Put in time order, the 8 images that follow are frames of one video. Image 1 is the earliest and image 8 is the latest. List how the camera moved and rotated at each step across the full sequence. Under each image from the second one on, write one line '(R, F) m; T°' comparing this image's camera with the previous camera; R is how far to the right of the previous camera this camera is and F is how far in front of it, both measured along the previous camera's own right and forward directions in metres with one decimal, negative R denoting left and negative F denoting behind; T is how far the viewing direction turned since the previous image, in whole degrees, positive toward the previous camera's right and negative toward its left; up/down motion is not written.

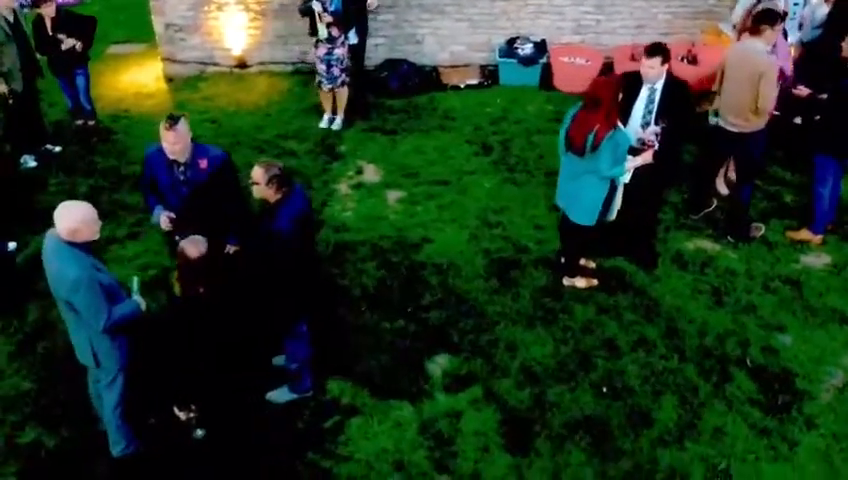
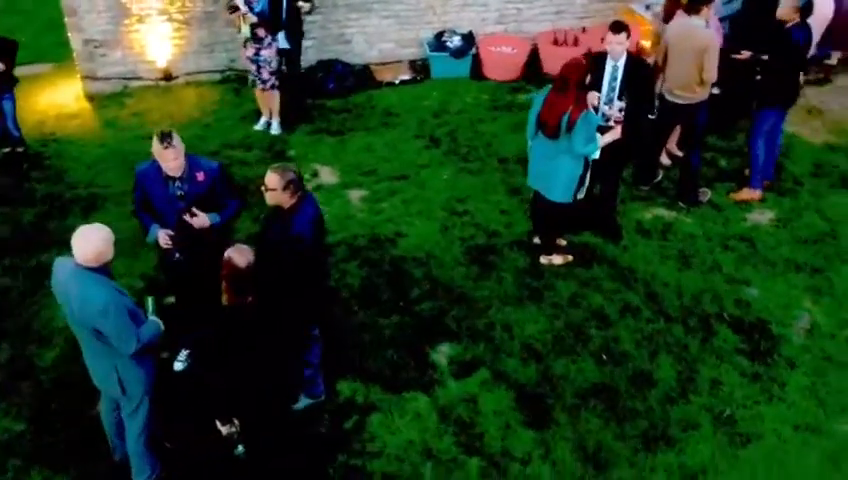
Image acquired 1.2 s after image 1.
(-0.7, 0.0) m; +8°
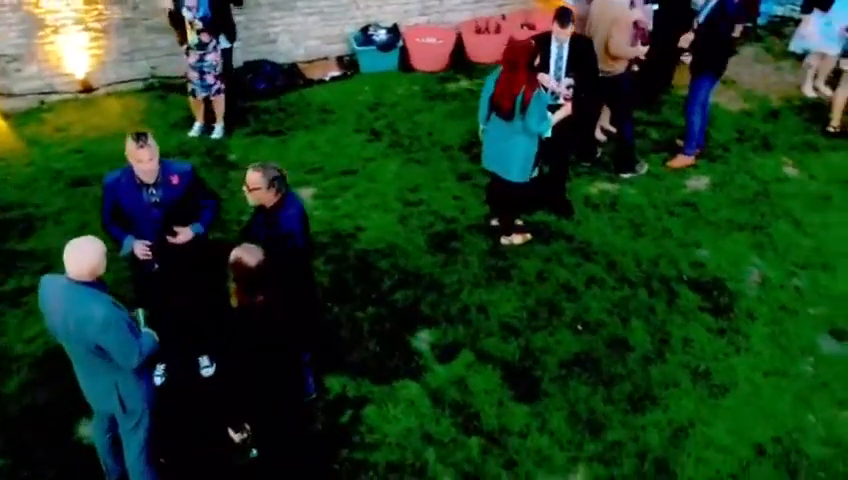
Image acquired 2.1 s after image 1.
(-0.5, 0.0) m; +7°
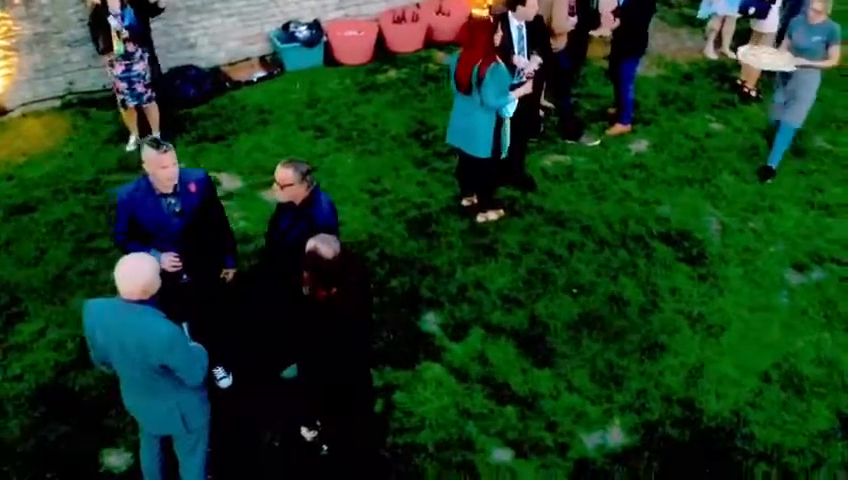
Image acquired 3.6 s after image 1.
(-0.9, 0.0) m; +10°
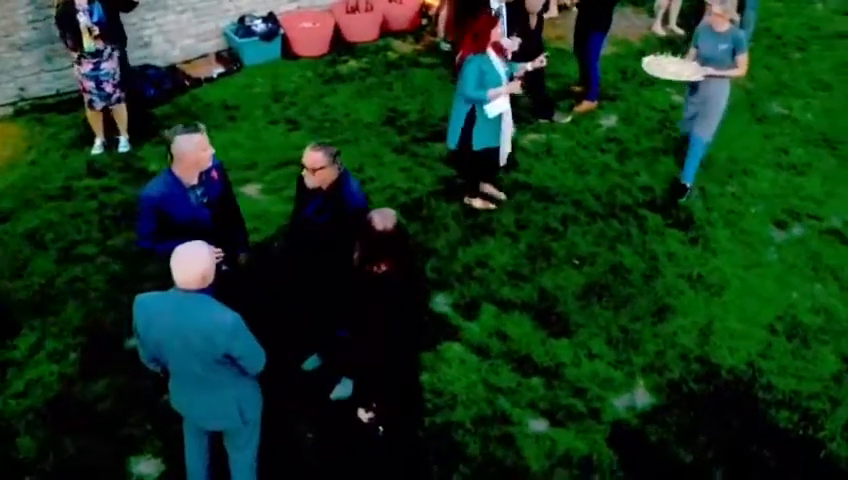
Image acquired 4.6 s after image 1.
(-0.6, 0.0) m; +6°
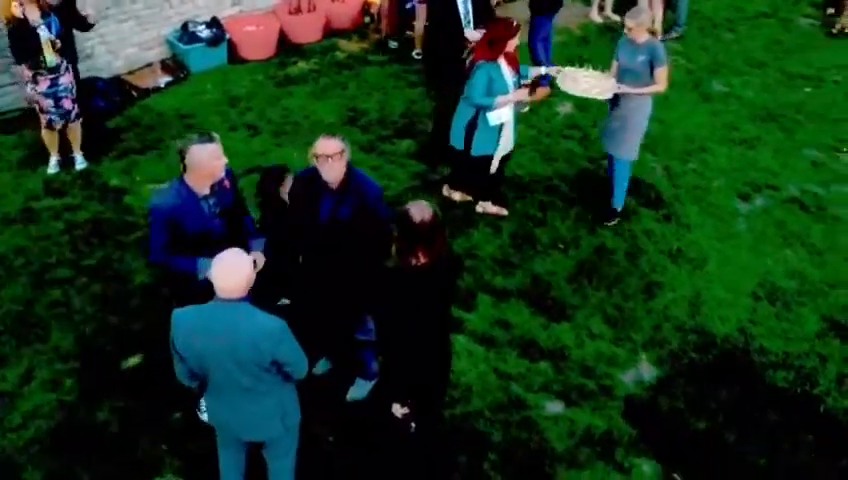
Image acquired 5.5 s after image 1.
(-0.6, 0.0) m; +6°
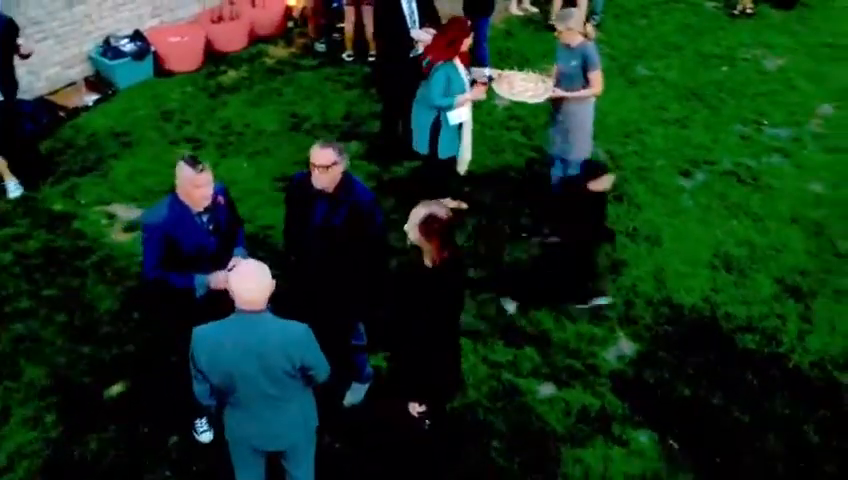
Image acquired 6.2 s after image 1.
(-0.5, 0.0) m; +7°
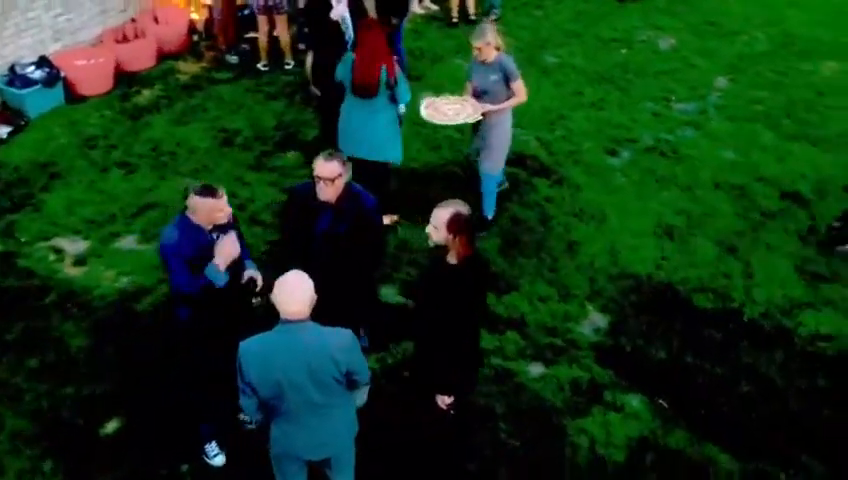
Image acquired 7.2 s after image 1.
(-0.7, -0.1) m; +9°
